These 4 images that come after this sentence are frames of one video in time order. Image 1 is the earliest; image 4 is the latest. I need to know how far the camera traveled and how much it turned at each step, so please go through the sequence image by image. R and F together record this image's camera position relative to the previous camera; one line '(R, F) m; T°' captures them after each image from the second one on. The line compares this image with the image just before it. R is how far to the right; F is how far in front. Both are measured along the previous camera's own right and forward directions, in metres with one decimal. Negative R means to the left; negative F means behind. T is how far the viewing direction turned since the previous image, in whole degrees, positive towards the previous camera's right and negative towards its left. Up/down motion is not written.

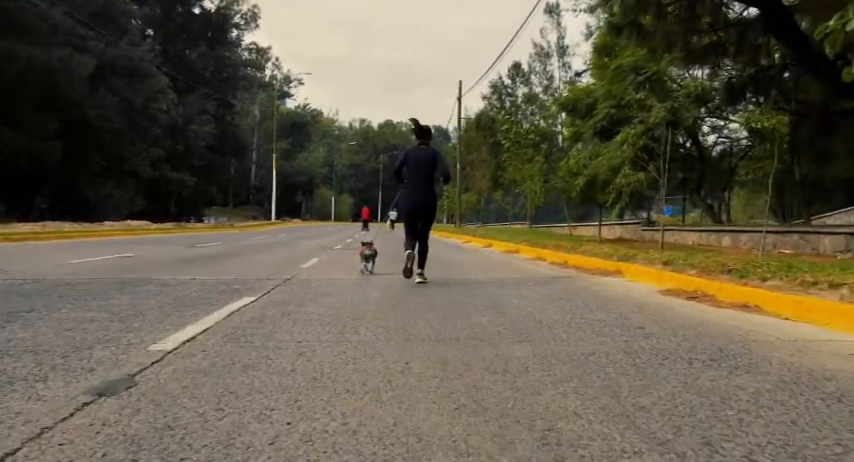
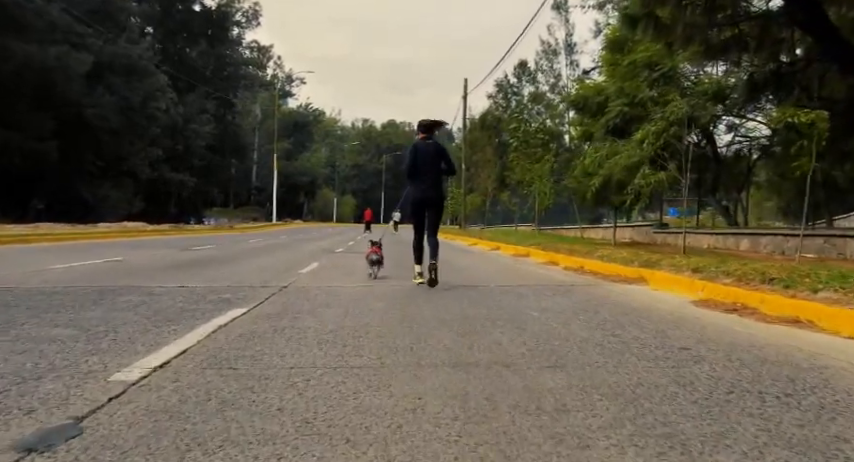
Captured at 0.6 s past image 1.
(-0.1, +0.9) m; 0°
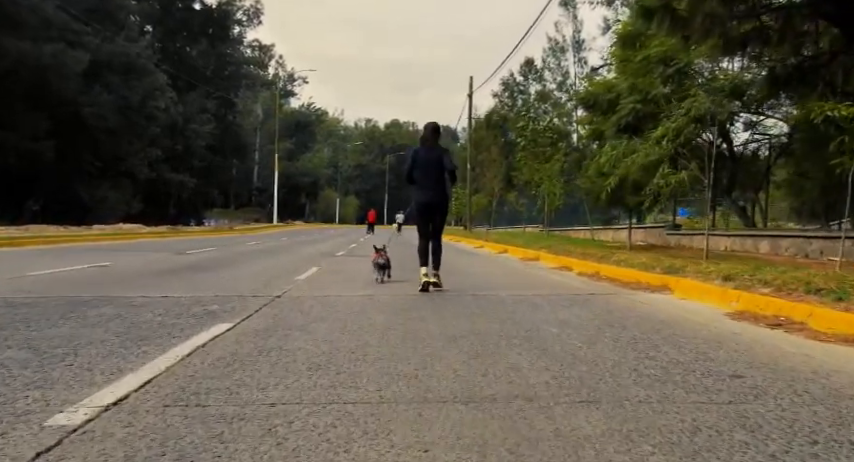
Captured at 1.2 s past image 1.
(0.0, +0.8) m; 0°
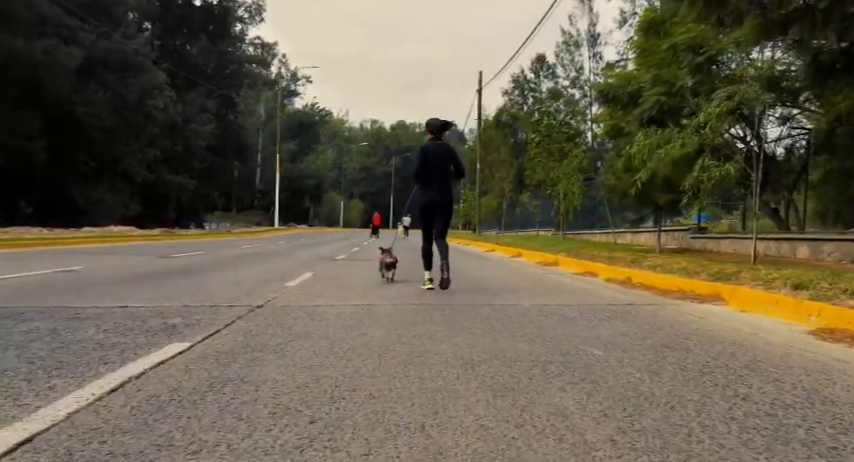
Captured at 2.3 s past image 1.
(0.0, +1.5) m; -1°
